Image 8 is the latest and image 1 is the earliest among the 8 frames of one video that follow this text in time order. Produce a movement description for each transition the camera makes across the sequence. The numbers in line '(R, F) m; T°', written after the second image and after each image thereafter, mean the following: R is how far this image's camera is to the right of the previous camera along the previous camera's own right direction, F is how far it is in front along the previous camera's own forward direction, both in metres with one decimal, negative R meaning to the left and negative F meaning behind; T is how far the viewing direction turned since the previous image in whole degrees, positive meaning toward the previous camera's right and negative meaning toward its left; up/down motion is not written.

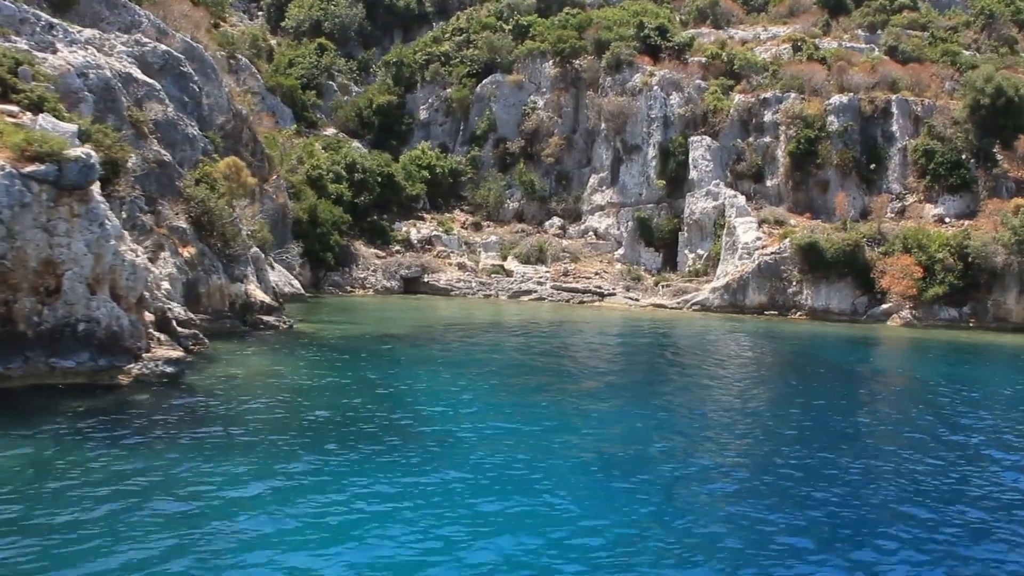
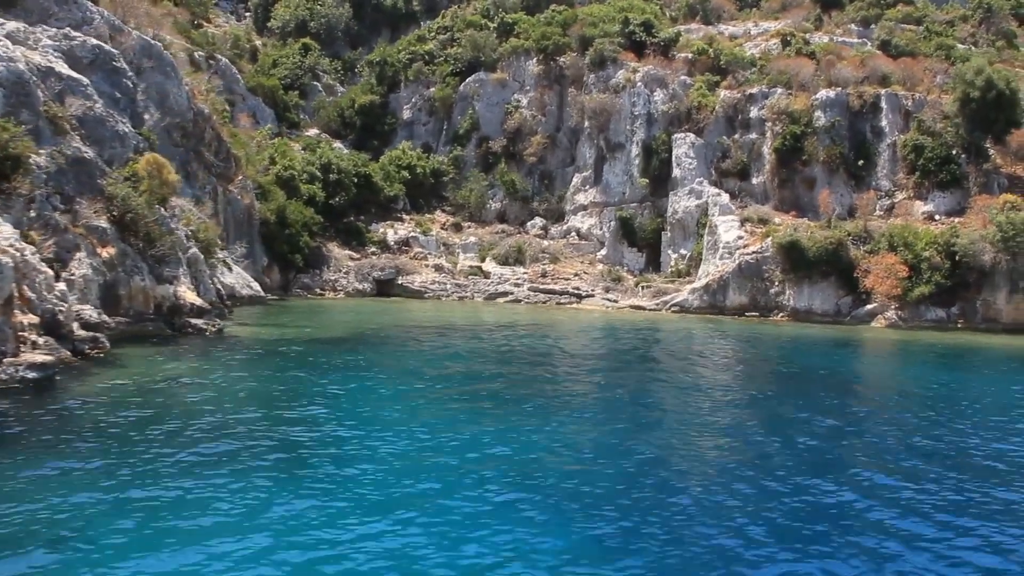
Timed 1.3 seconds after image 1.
(+1.9, +1.0) m; -1°
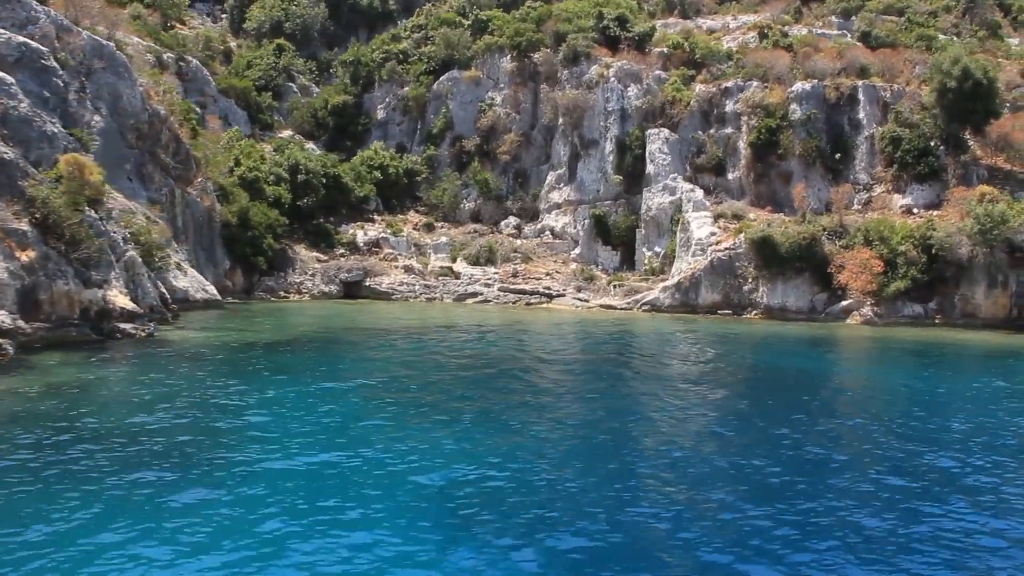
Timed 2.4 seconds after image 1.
(+1.5, +0.8) m; 0°
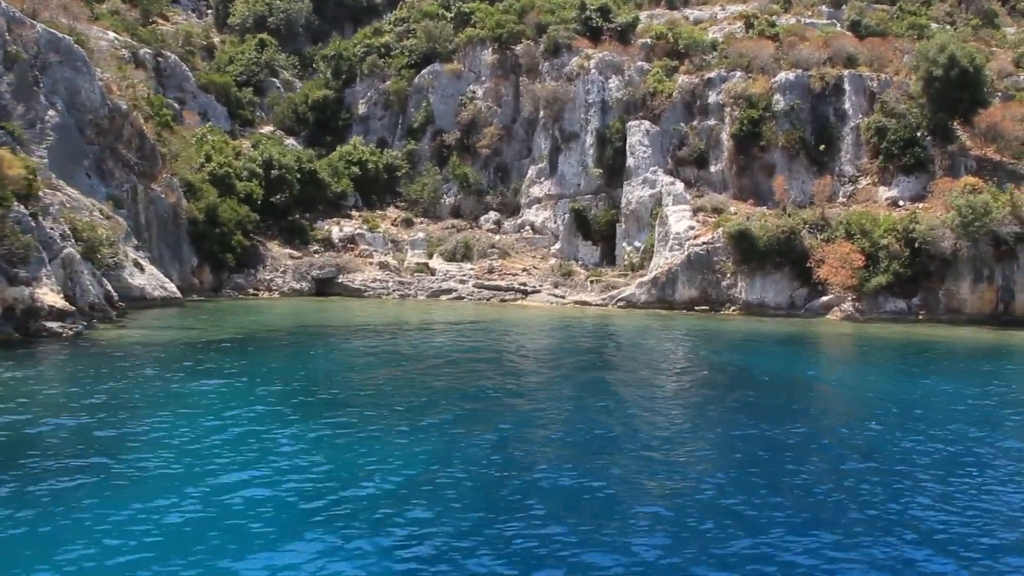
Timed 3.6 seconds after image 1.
(+1.7, +0.8) m; -1°
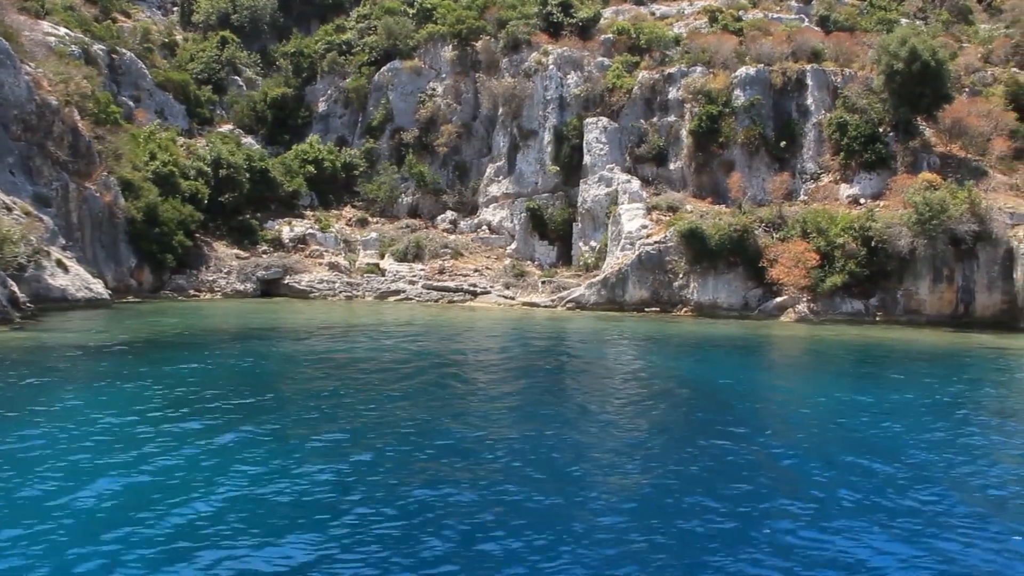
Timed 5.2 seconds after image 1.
(+2.3, +1.0) m; 0°
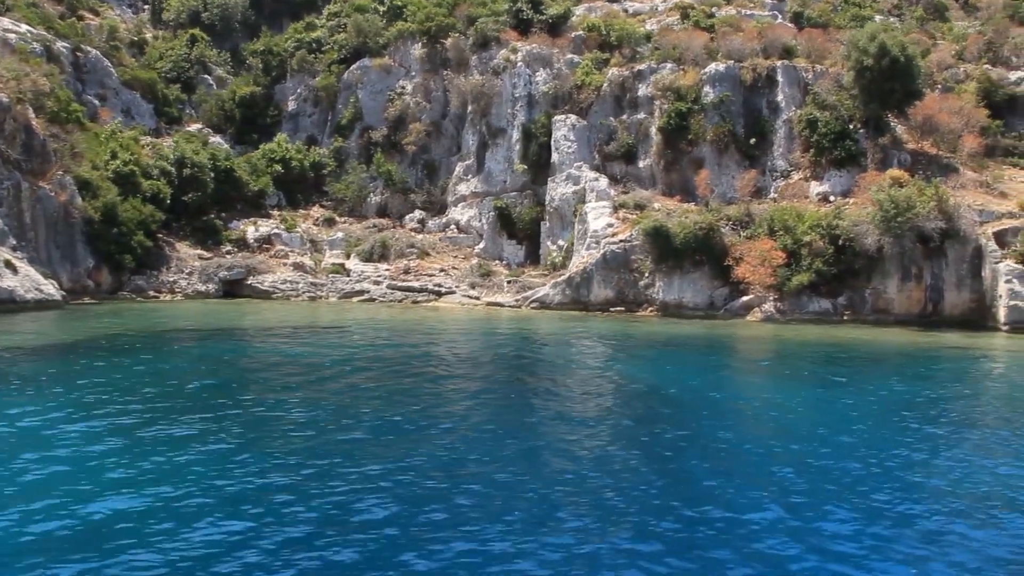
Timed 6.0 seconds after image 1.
(+1.1, +0.5) m; 0°
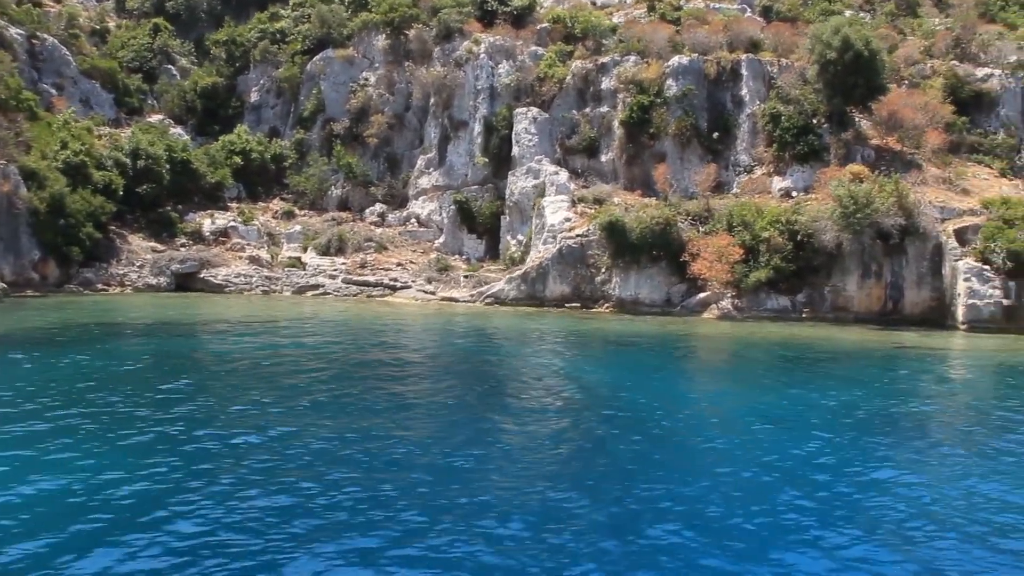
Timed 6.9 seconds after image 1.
(+1.4, +0.6) m; +1°
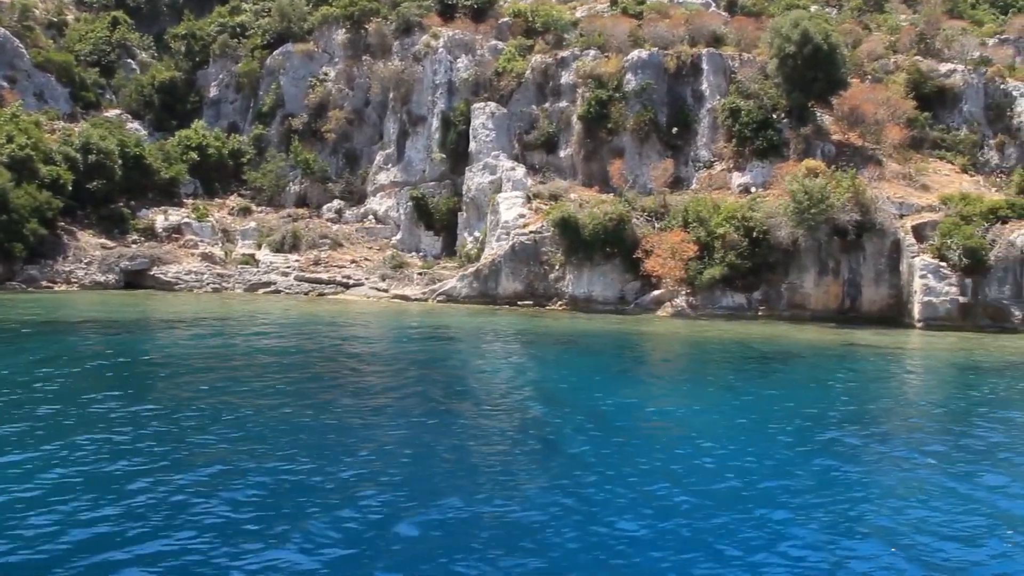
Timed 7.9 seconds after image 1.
(+1.4, +0.6) m; +1°
